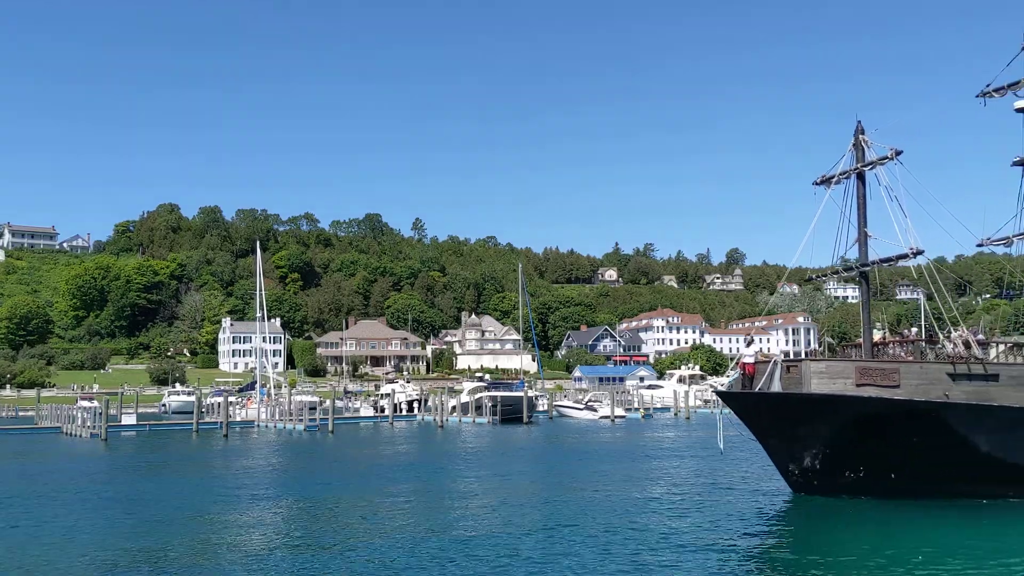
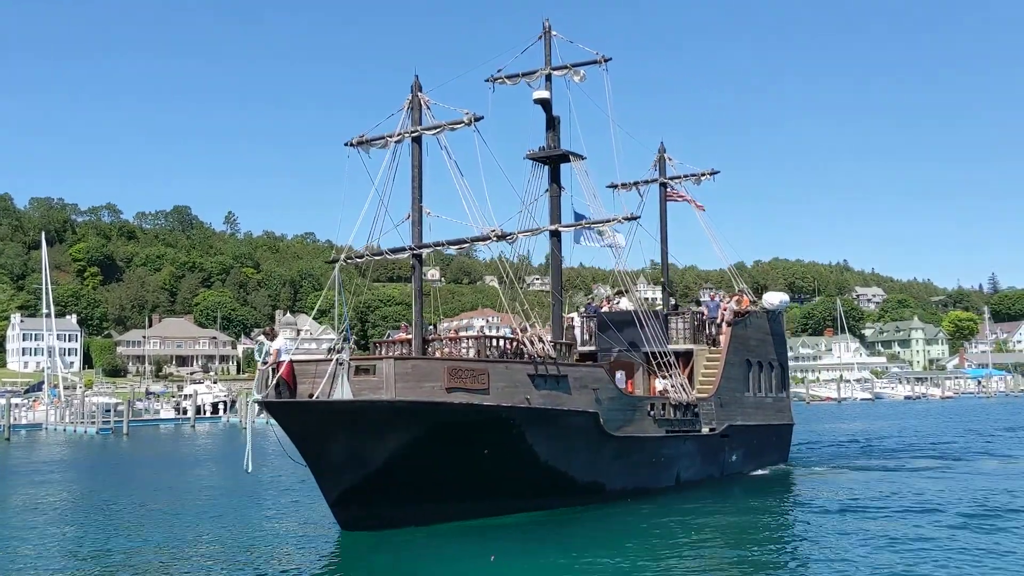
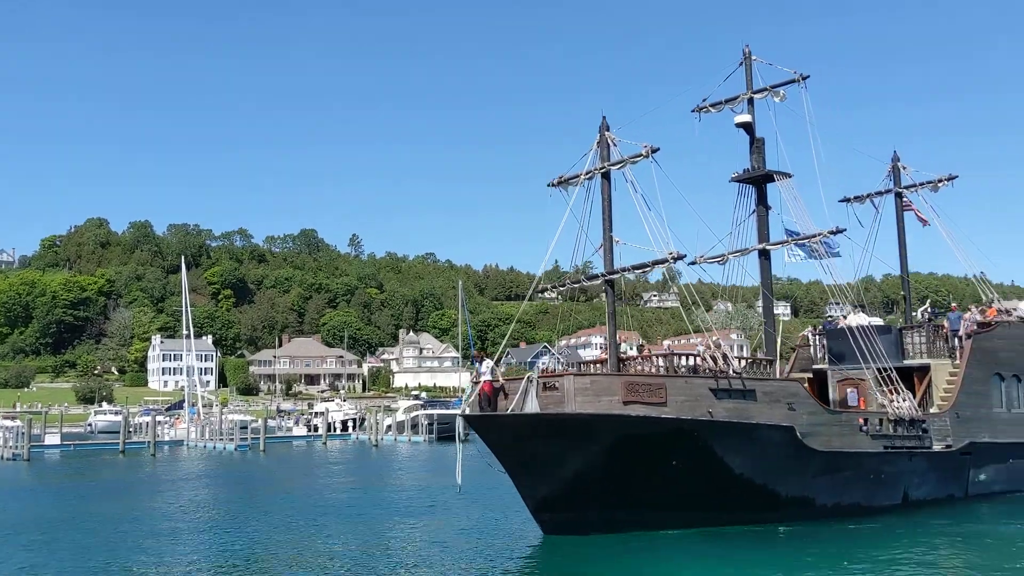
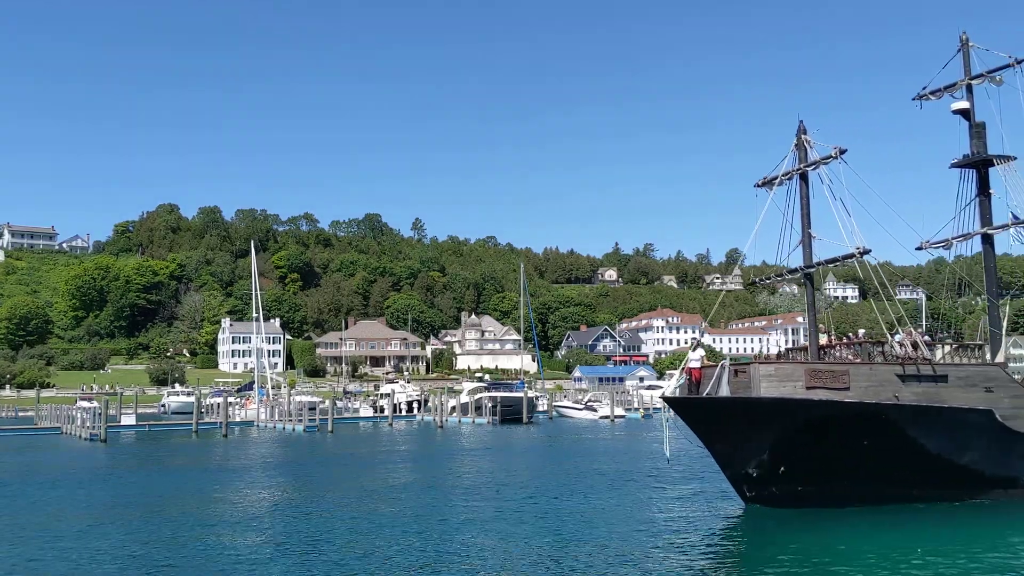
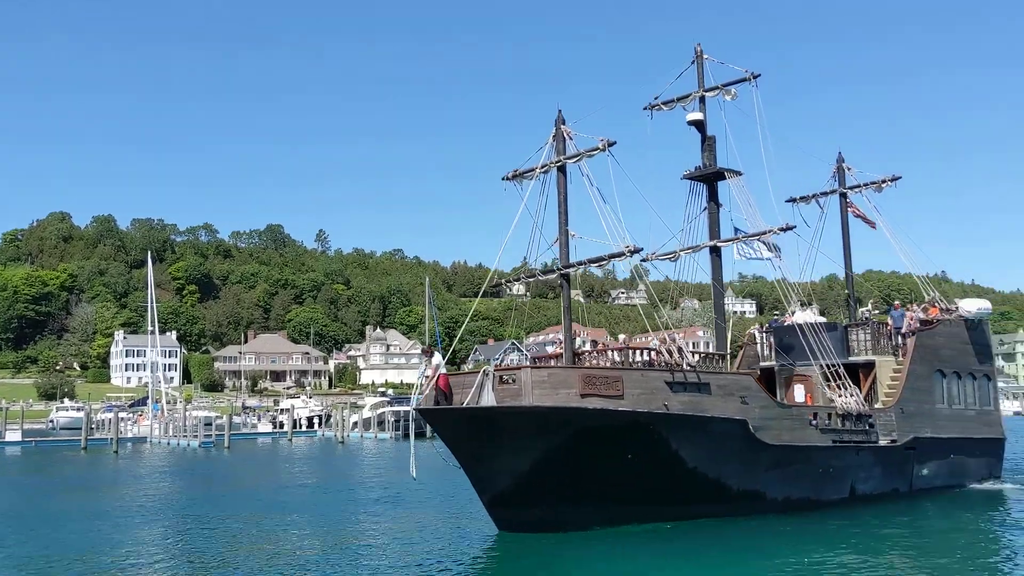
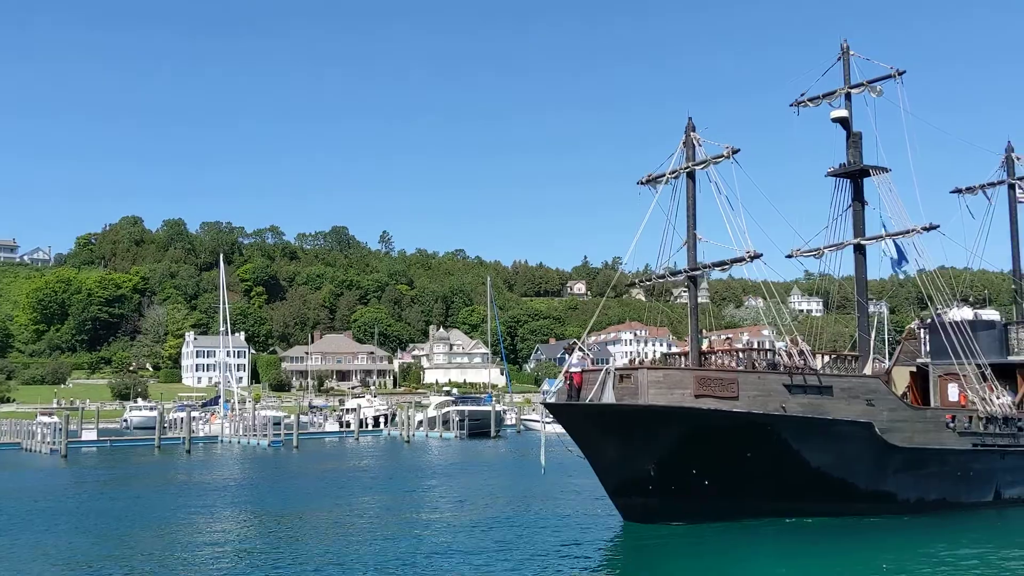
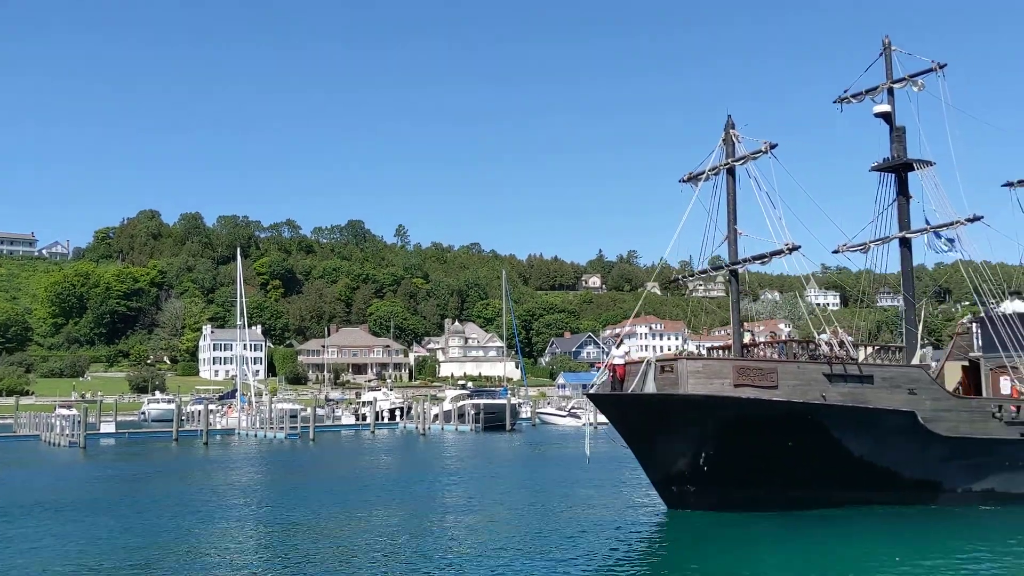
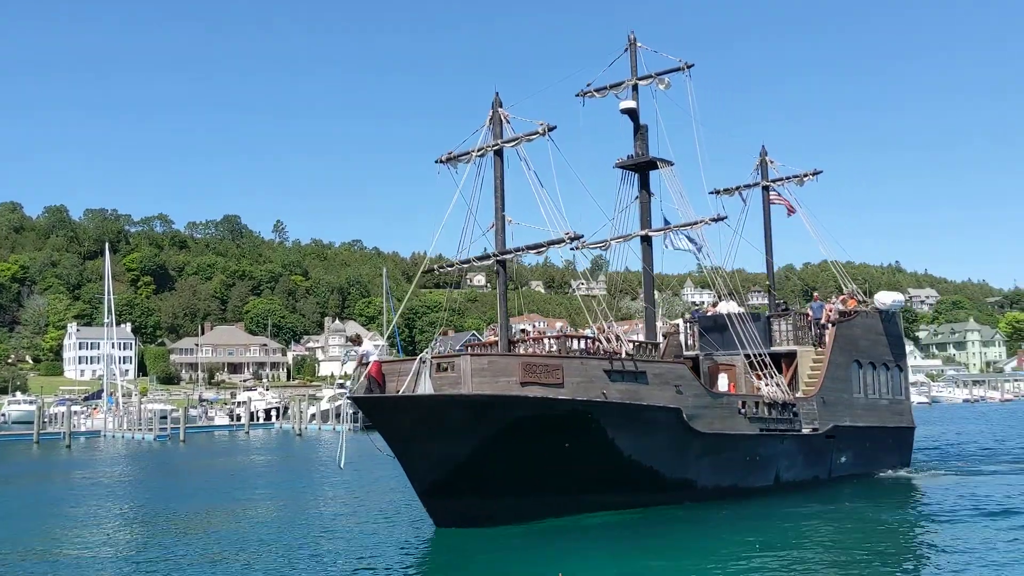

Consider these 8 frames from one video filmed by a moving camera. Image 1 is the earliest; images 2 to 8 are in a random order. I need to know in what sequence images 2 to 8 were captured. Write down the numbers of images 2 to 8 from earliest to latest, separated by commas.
4, 7, 6, 3, 5, 8, 2
